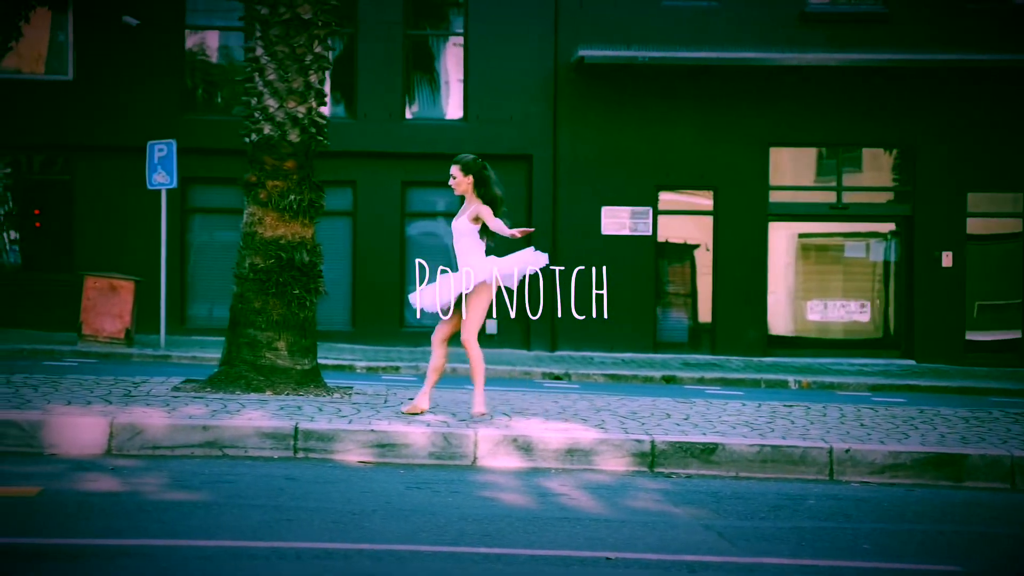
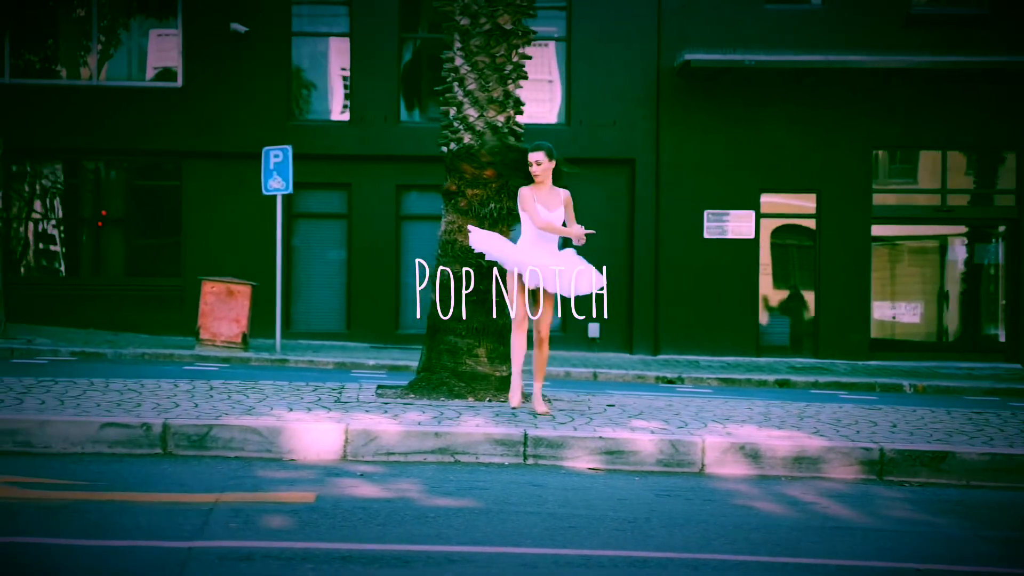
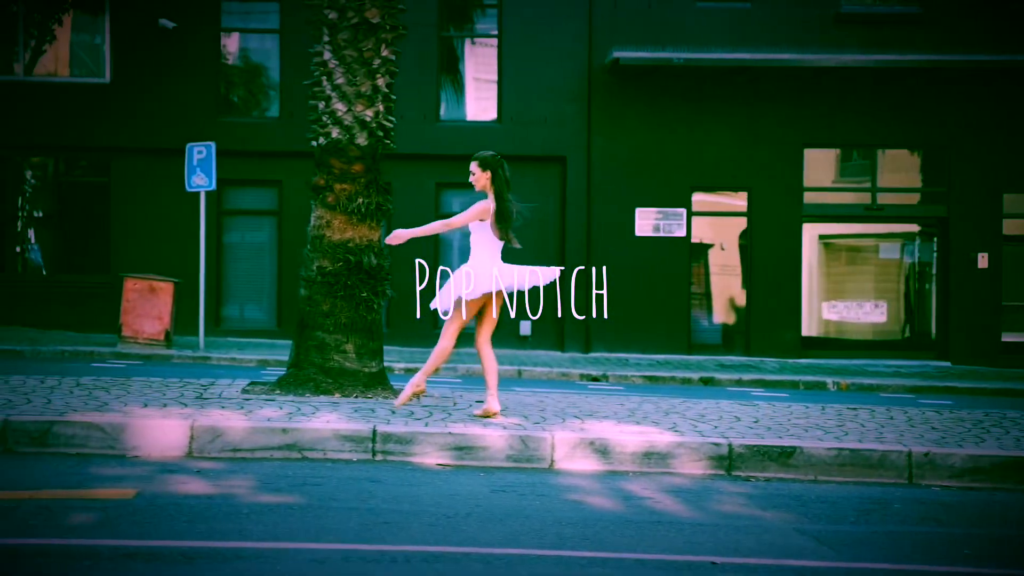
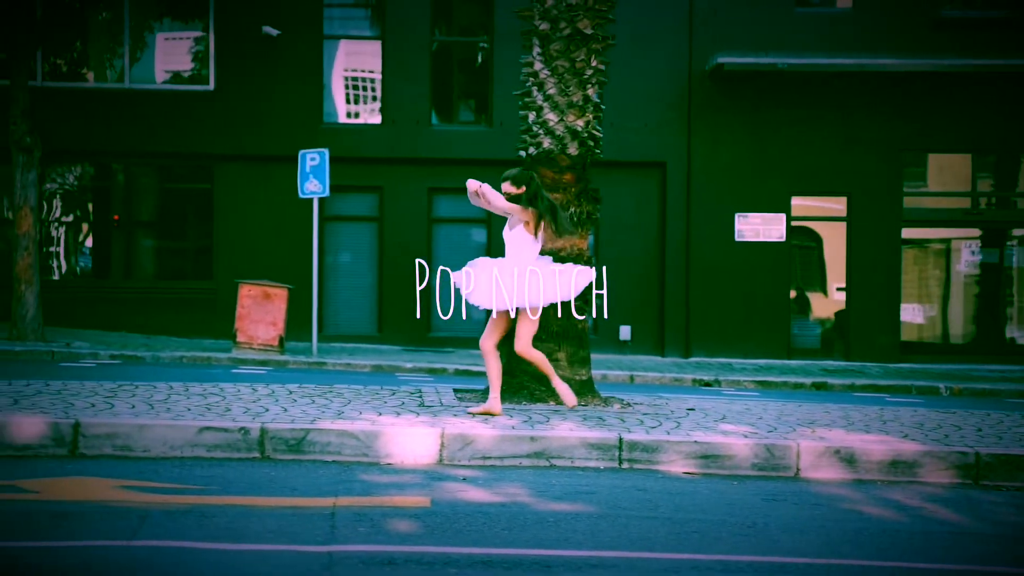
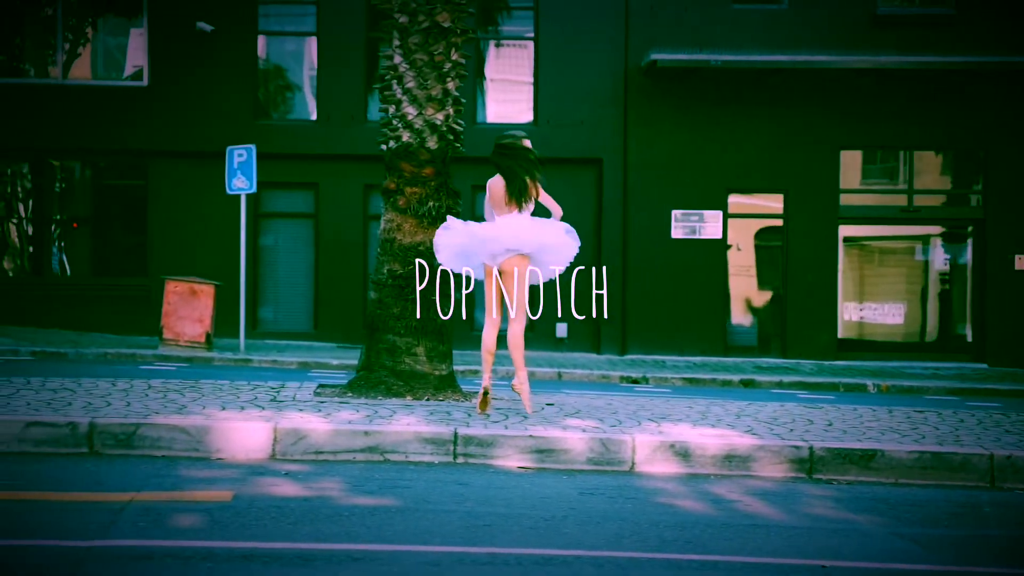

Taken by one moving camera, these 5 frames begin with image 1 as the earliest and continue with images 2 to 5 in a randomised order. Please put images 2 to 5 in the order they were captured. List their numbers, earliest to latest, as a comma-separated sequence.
3, 5, 2, 4
